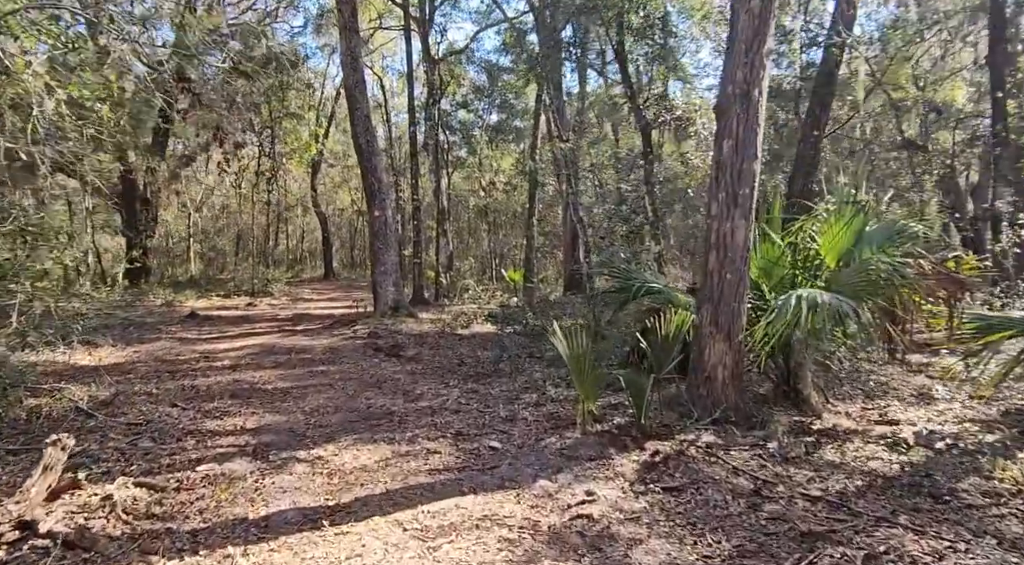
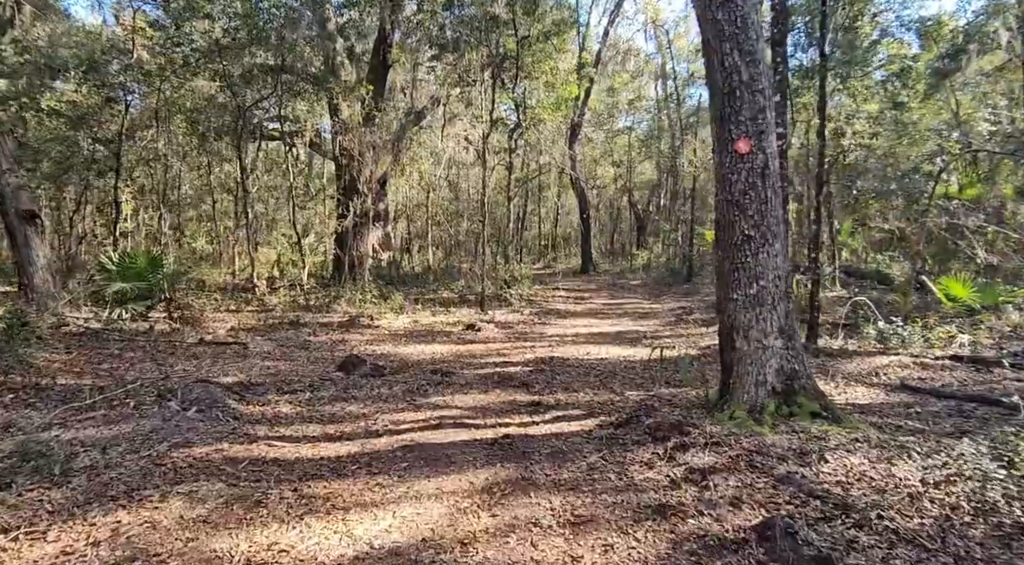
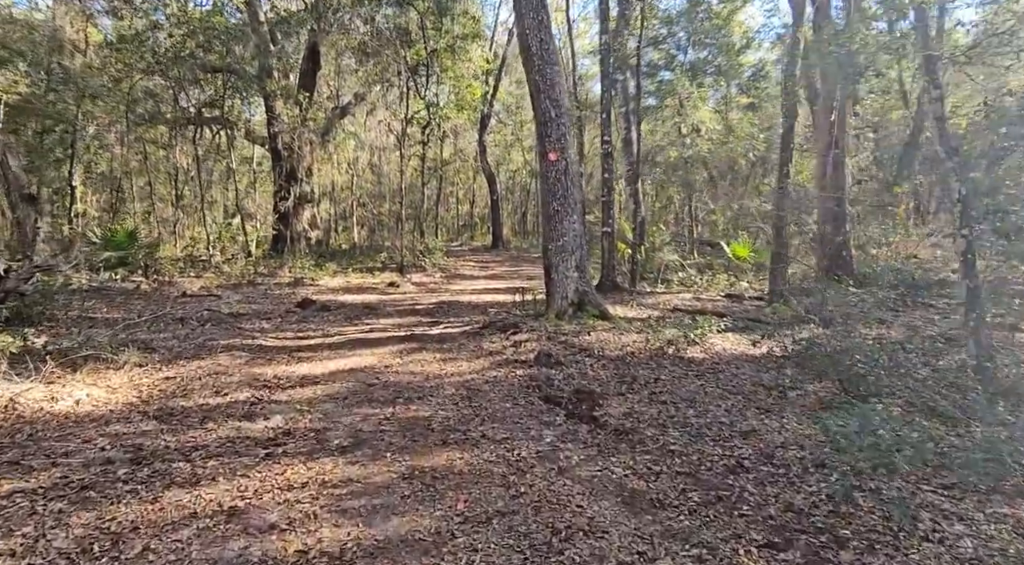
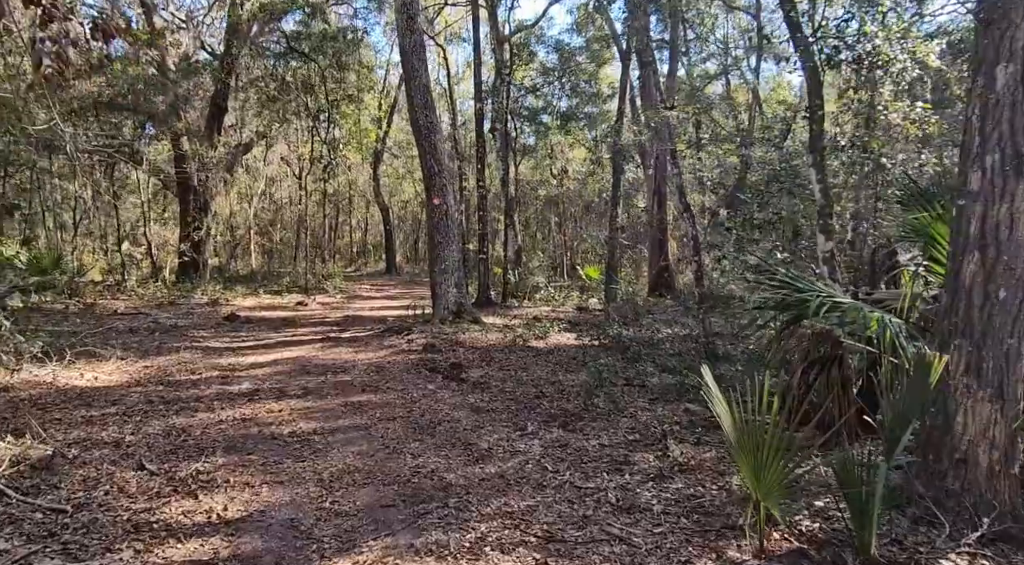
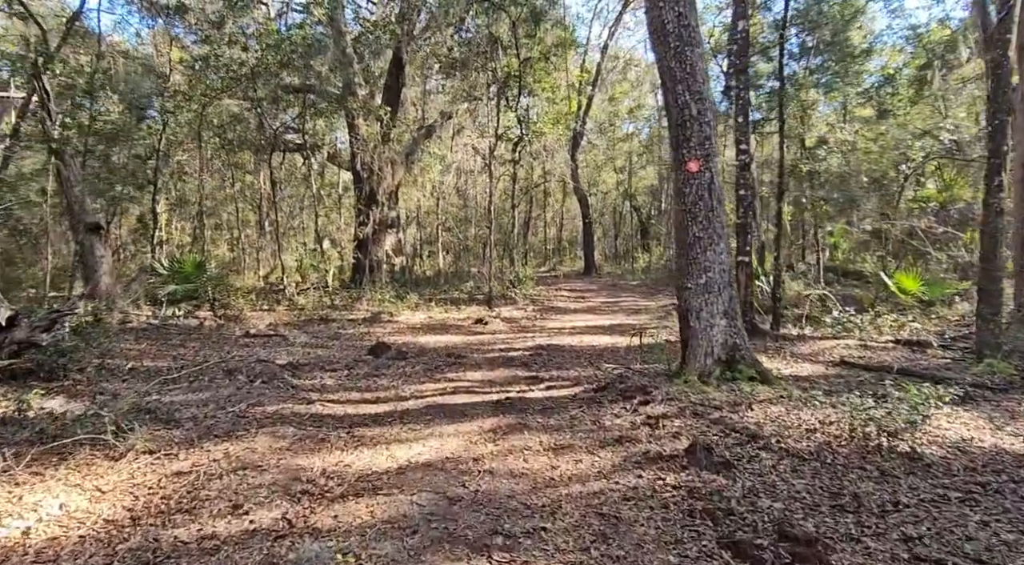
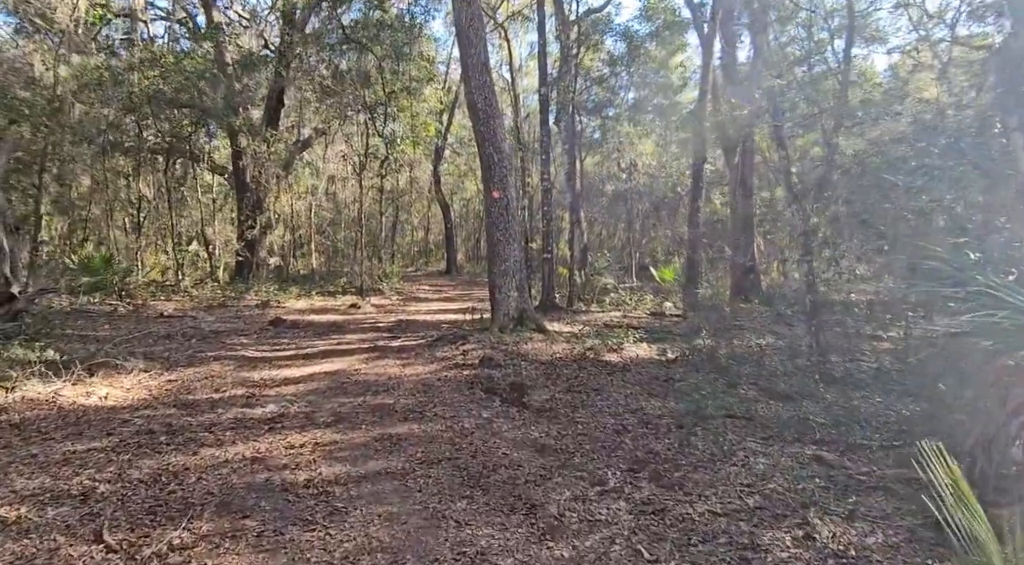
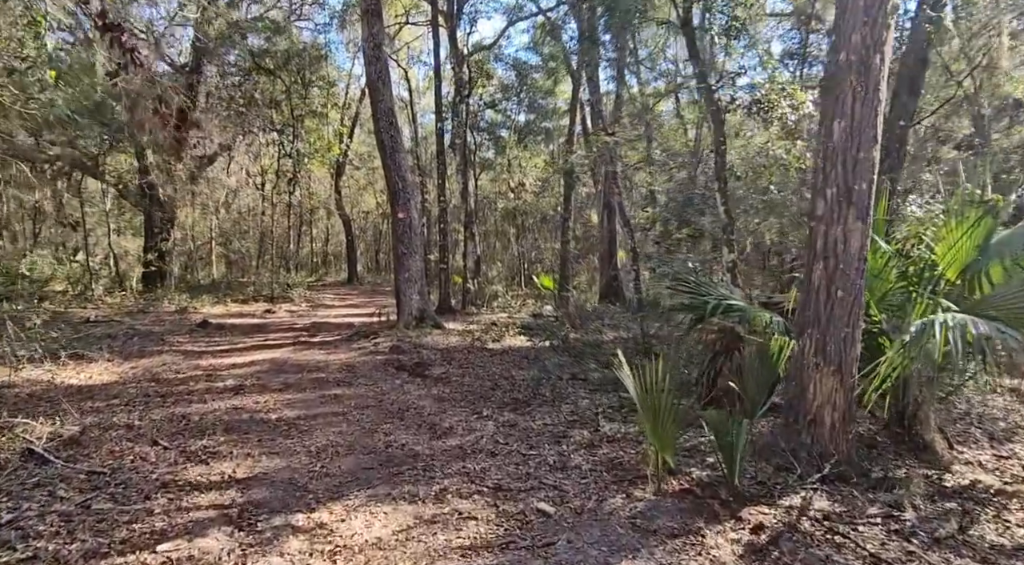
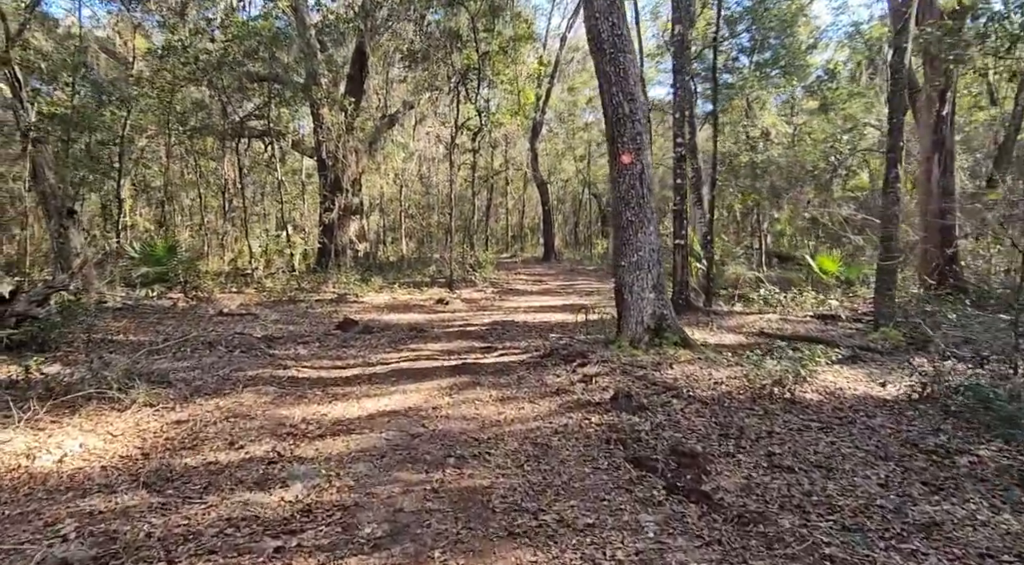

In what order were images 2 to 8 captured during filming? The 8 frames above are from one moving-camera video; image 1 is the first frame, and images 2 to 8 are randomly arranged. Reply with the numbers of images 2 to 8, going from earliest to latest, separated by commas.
7, 4, 6, 3, 8, 5, 2
